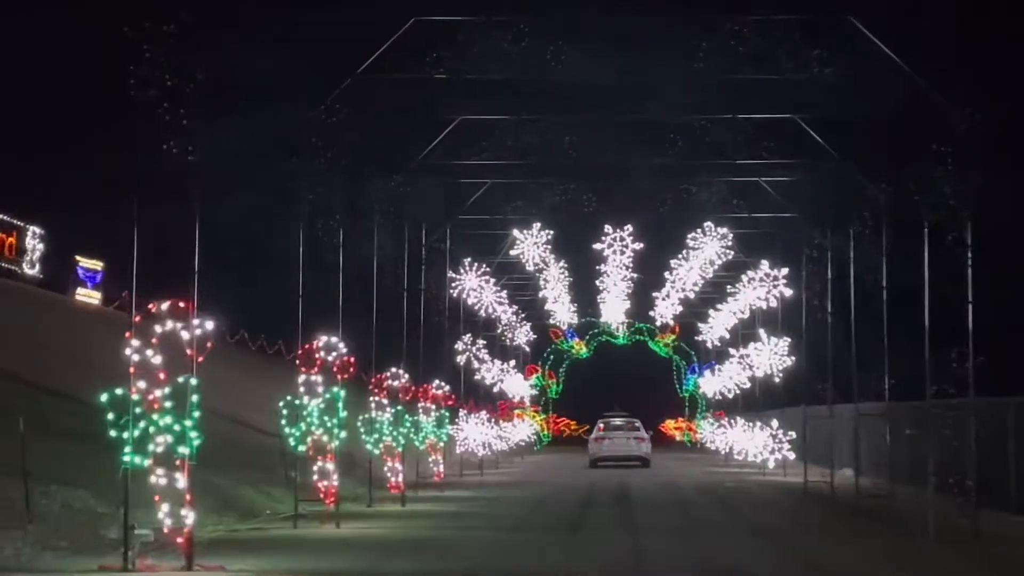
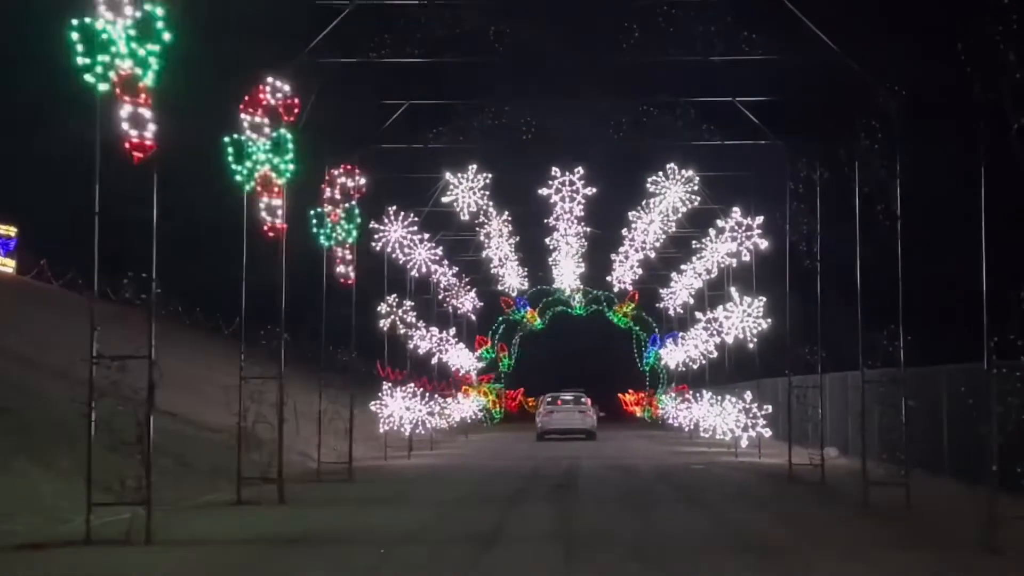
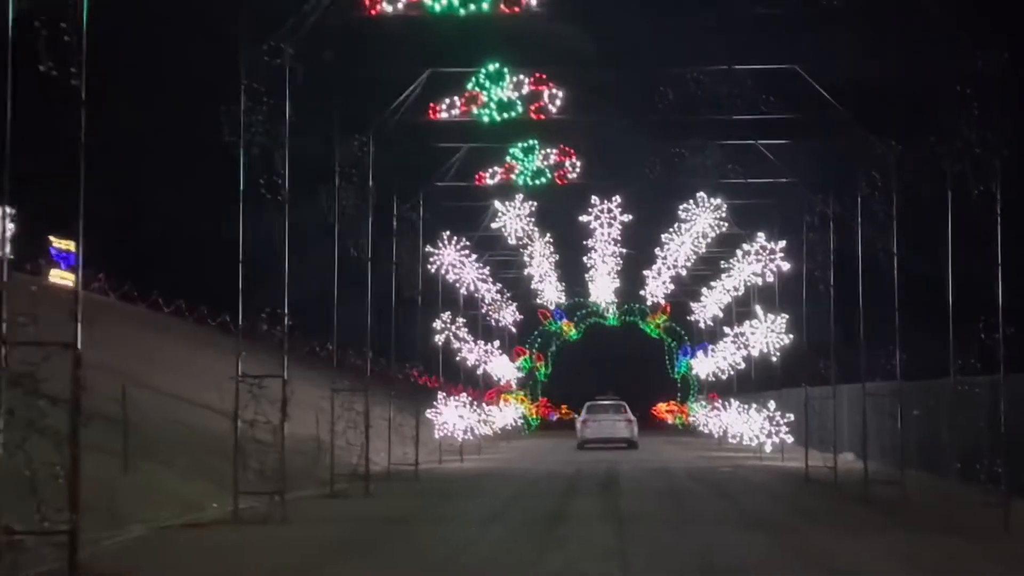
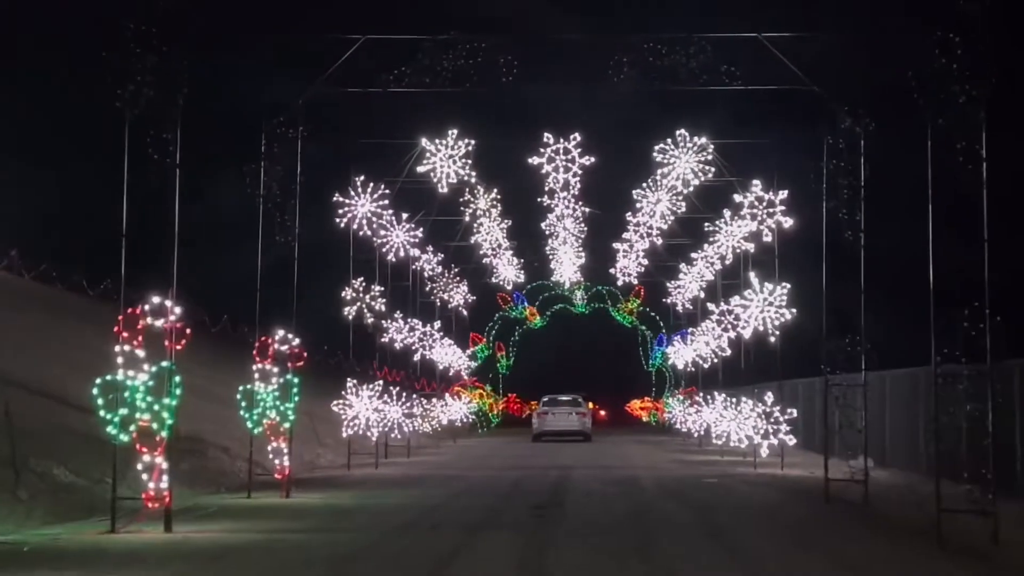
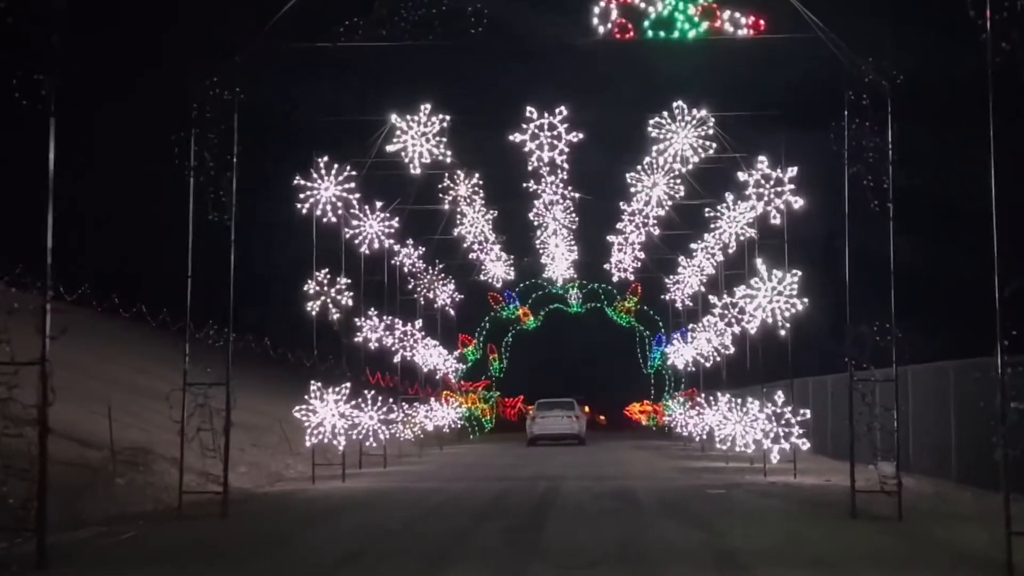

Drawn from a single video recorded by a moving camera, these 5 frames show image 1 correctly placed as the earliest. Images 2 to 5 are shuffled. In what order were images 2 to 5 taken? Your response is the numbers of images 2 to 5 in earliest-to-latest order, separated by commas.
3, 2, 4, 5
